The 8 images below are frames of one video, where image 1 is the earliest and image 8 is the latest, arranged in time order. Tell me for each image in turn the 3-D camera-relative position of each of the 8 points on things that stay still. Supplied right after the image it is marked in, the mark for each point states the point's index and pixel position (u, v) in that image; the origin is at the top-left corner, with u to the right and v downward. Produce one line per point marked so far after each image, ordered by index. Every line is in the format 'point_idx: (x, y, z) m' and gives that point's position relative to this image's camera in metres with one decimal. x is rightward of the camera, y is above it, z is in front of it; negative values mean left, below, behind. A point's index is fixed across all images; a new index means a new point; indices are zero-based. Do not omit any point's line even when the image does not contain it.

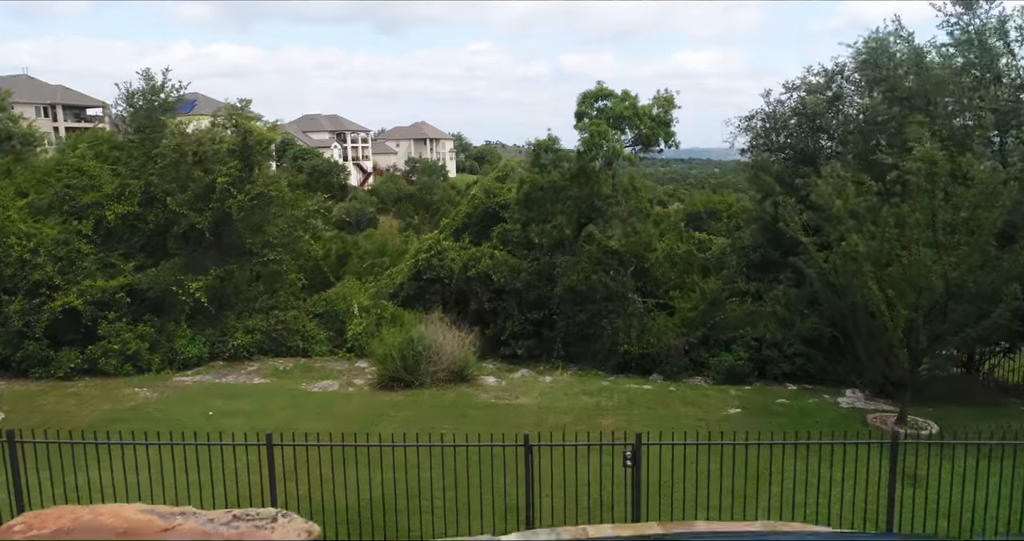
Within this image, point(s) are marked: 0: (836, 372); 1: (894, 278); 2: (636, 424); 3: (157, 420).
0: (+3.7, -1.2, +8.3) m
1: (+2.8, -0.1, +5.3) m
2: (+1.0, -1.3, +6.0) m
3: (-3.1, -1.3, +6.2) m
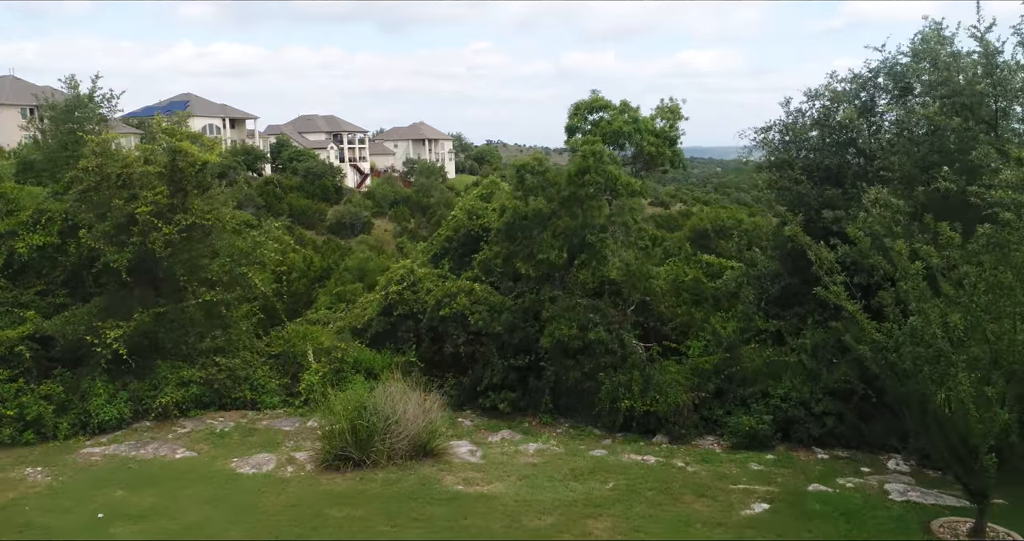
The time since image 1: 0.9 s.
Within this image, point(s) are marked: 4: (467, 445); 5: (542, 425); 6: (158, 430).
0: (+3.5, -1.6, +7.0) m
1: (+2.6, -0.5, +4.0) m
2: (+0.8, -1.7, +4.7) m
3: (-3.3, -1.7, +4.9) m
4: (-0.4, -1.6, +6.7) m
5: (+0.3, -1.6, +7.6) m
6: (-3.4, -1.6, +7.0) m
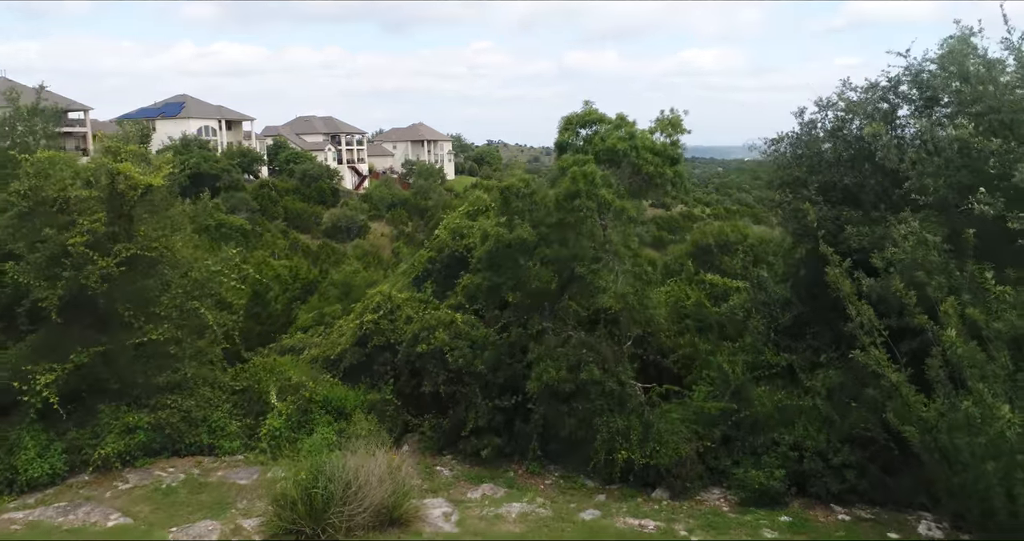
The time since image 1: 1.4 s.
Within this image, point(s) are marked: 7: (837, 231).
0: (+3.4, -1.9, +6.3) m
1: (+2.5, -0.8, +3.3) m
2: (+0.7, -2.0, +4.0) m
3: (-3.4, -2.0, +4.2) m
4: (-0.6, -1.9, +5.9) m
5: (+0.2, -1.9, +6.8) m
6: (-3.6, -1.9, +6.2) m
7: (+3.4, +0.4, +7.5) m
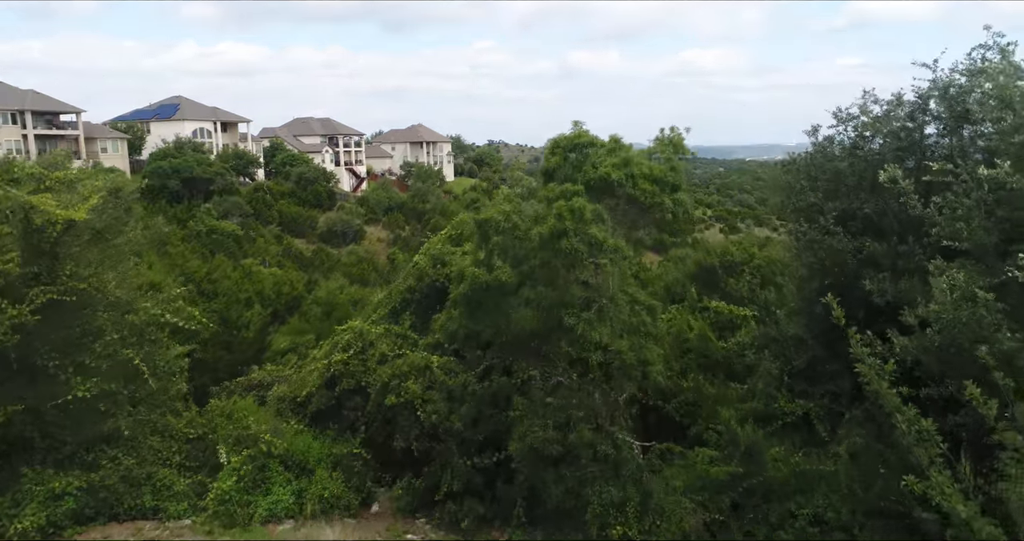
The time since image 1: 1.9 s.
0: (+3.2, -2.3, +5.4) m
1: (+2.3, -1.2, +2.5) m
2: (+0.5, -2.4, +3.2) m
3: (-3.6, -2.4, +3.4) m
4: (-0.7, -2.3, +5.1) m
5: (0.0, -2.3, +6.0) m
6: (-3.8, -2.2, +5.4) m
7: (+3.2, 0.0, +6.7) m
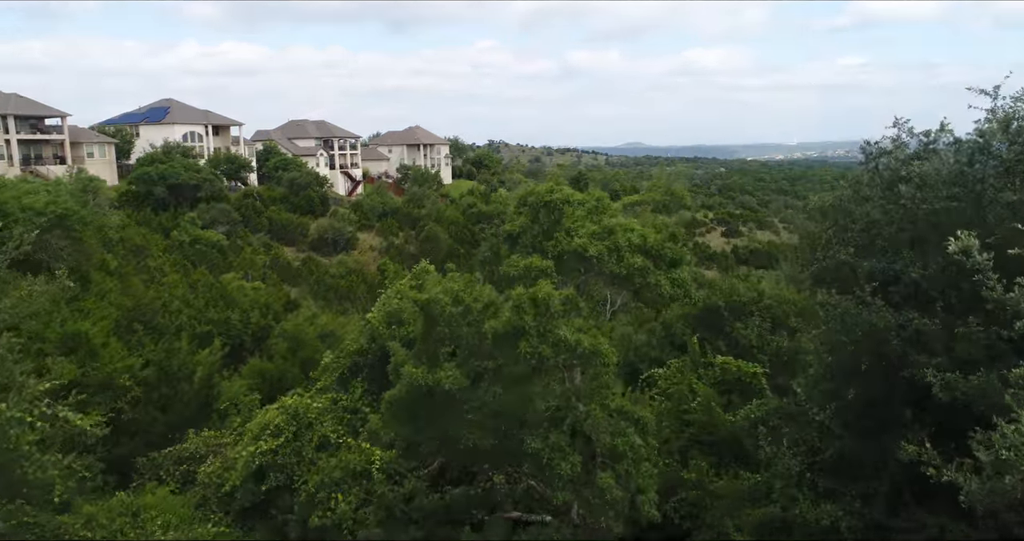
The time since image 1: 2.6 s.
0: (+2.9, -2.9, +4.1) m
1: (+2.0, -1.8, +1.2) m
2: (+0.2, -3.0, +1.9) m
3: (-3.9, -3.0, +2.1) m
4: (-1.0, -2.9, +3.8) m
5: (-0.3, -2.9, +4.7) m
6: (-4.1, -2.8, +4.1) m
7: (+2.9, -0.6, +5.4) m
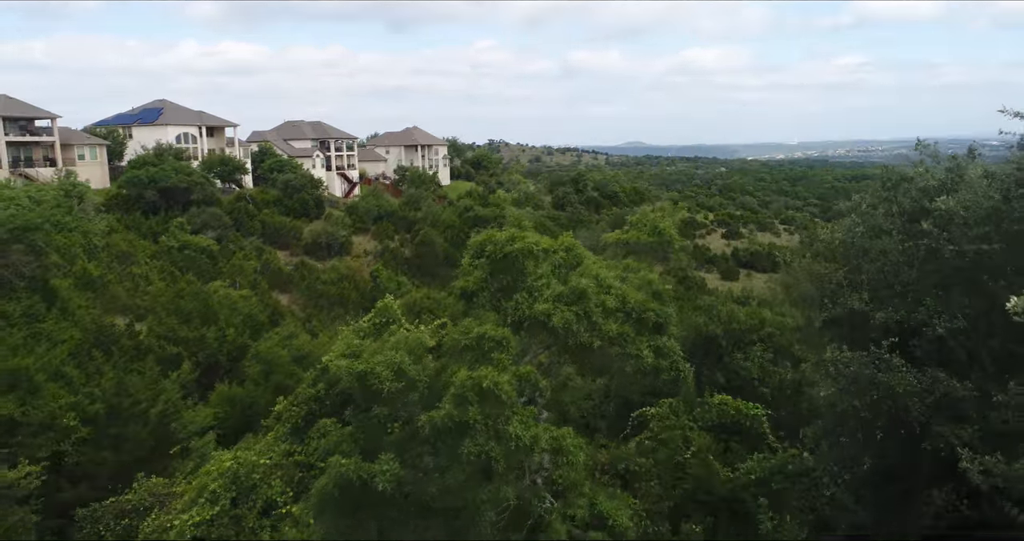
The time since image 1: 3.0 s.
0: (+2.6, -3.2, +3.4) m
1: (+1.7, -2.1, +0.4) m
2: (-0.1, -3.3, +1.1) m
3: (-4.2, -3.3, +1.3) m
4: (-1.3, -3.2, +3.1) m
5: (-0.6, -3.2, +4.0) m
6: (-4.3, -3.2, +3.4) m
7: (+2.7, -0.9, +4.6) m
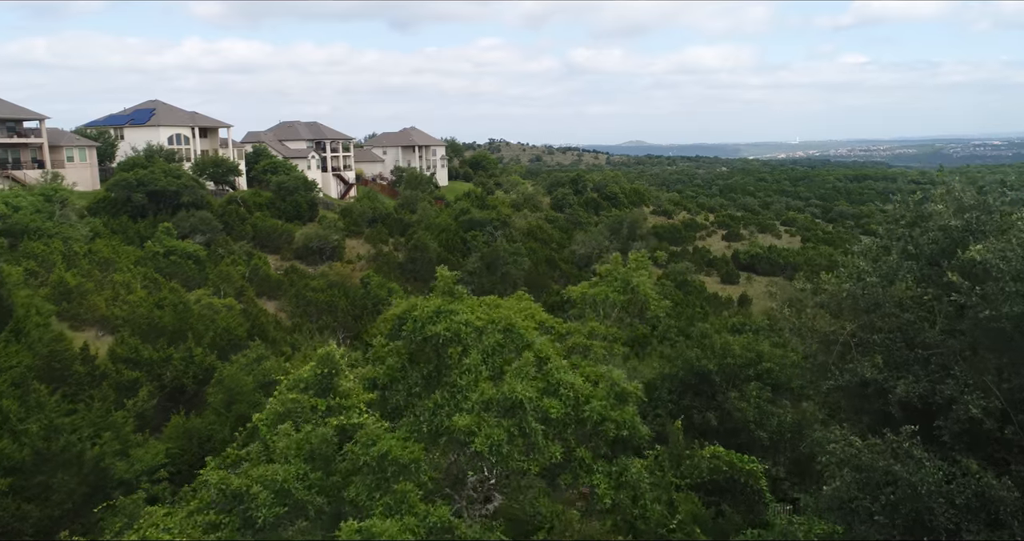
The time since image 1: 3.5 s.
0: (+2.3, -3.6, +2.6) m
1: (+1.4, -2.5, -0.4) m
2: (-0.4, -3.7, +0.3) m
3: (-4.5, -3.7, +0.5) m
4: (-1.6, -3.6, +2.2) m
5: (-0.9, -3.6, +3.1) m
6: (-4.7, -3.5, +2.6) m
7: (+2.3, -1.3, +3.8) m
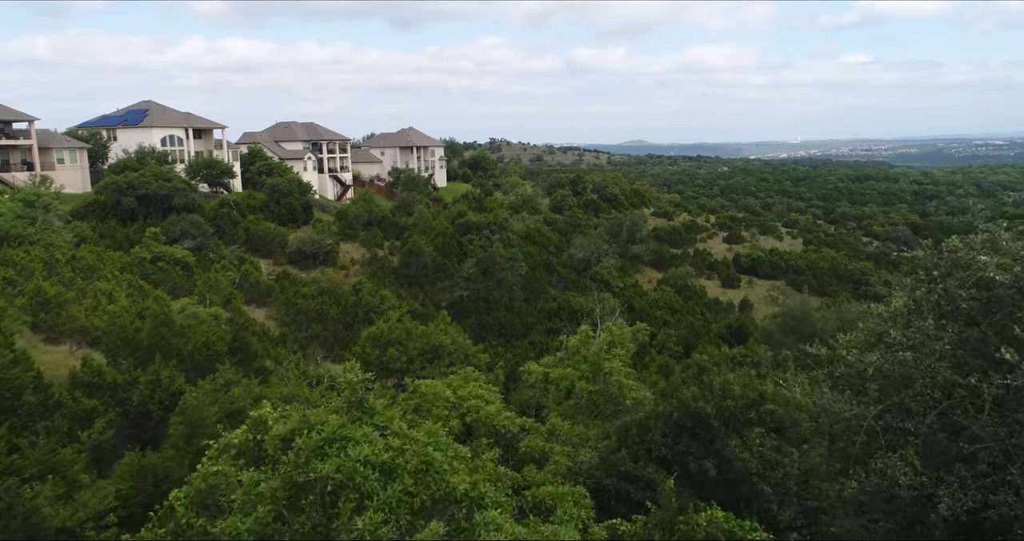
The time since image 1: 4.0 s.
0: (+2.0, -3.9, +1.7) m
1: (+1.1, -2.9, -1.3) m
2: (-0.7, -4.1, -0.5) m
3: (-4.8, -4.1, -0.3) m
4: (-1.9, -4.0, +1.4) m
5: (-1.2, -4.0, +2.3) m
6: (-4.9, -3.9, +1.7) m
7: (+2.1, -1.6, +2.9) m
